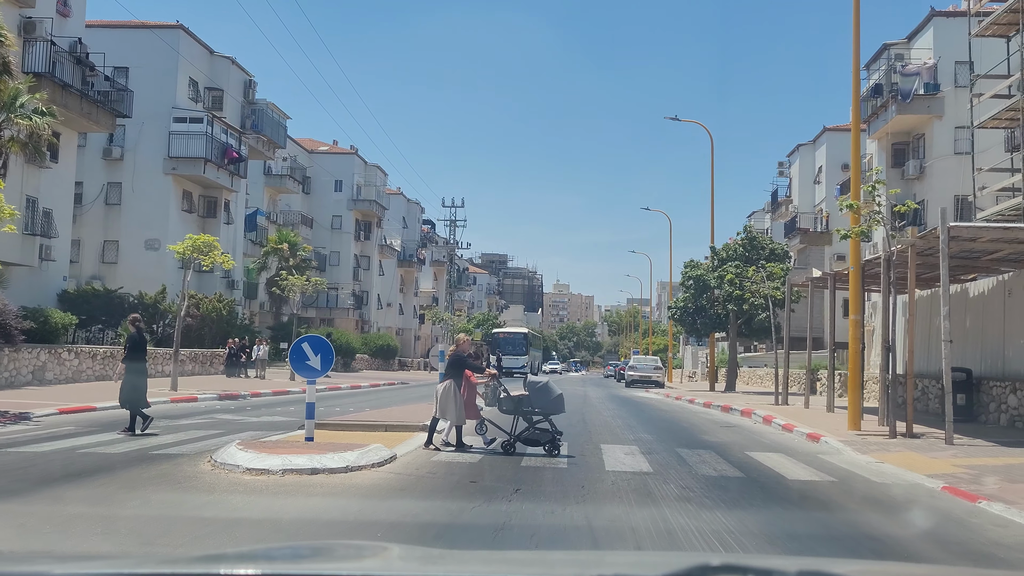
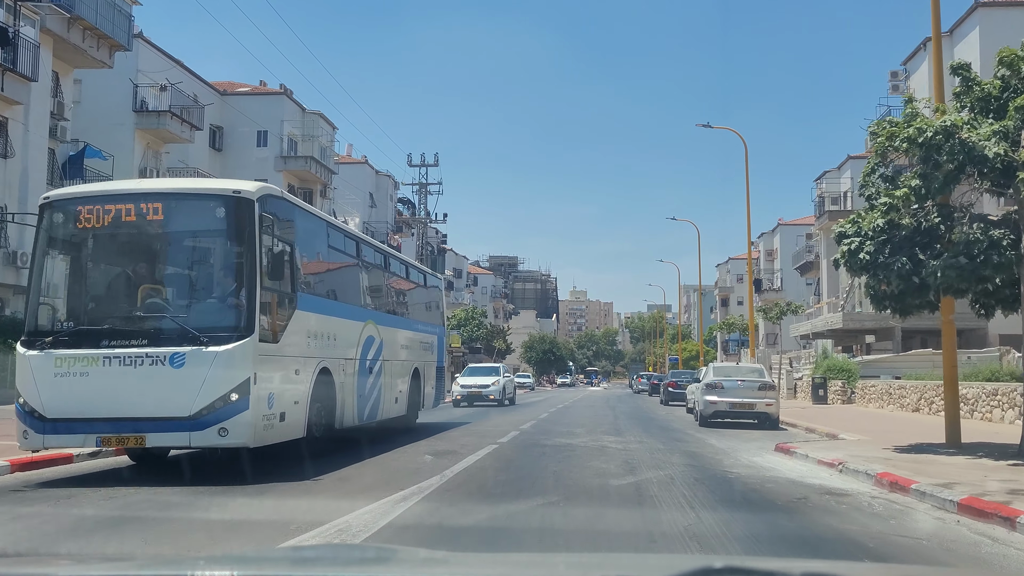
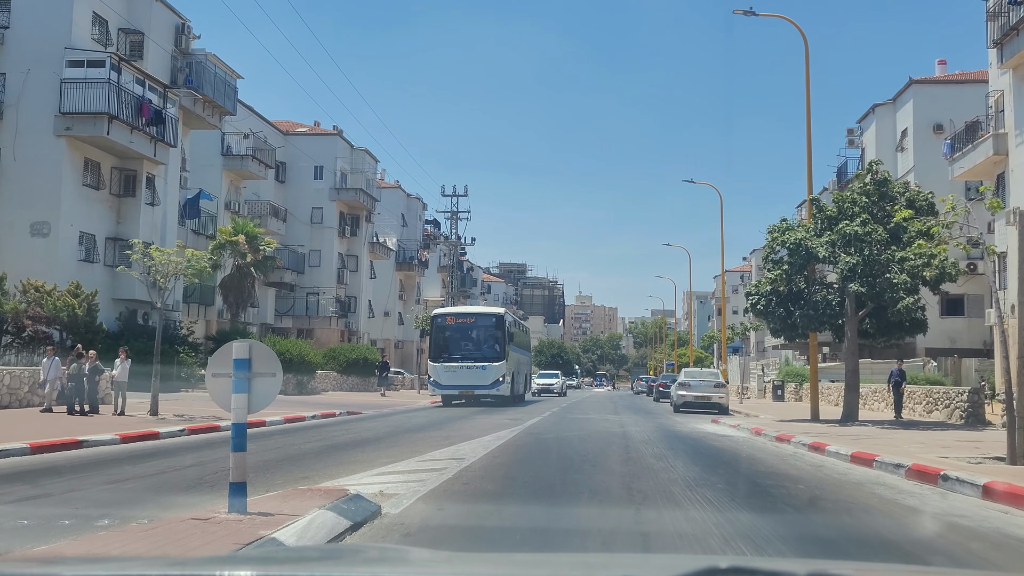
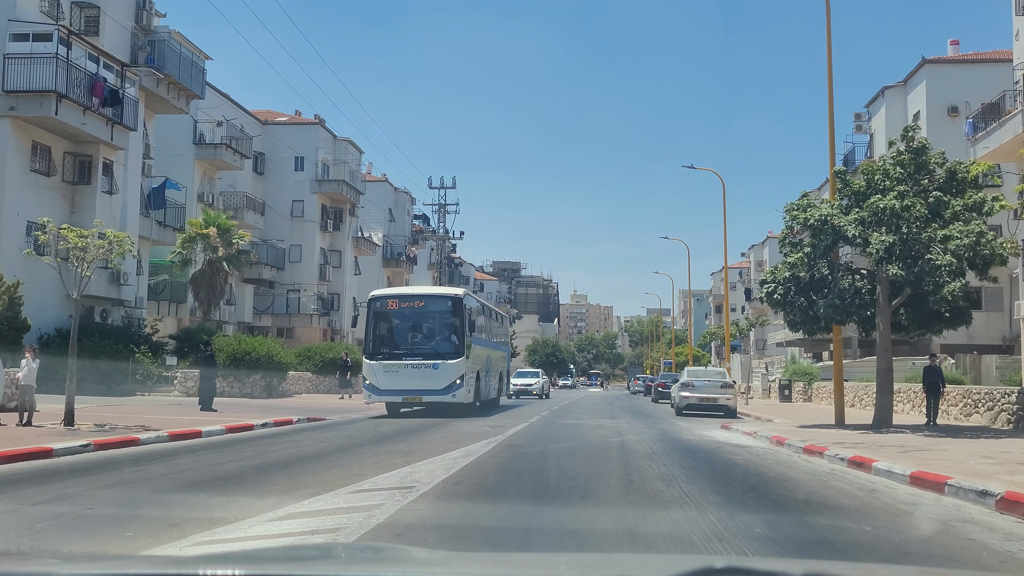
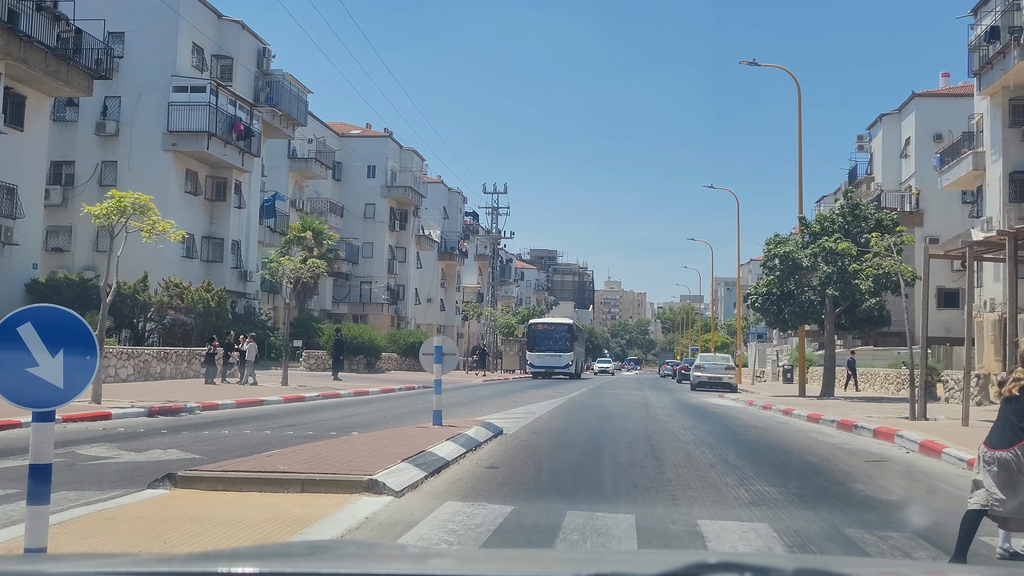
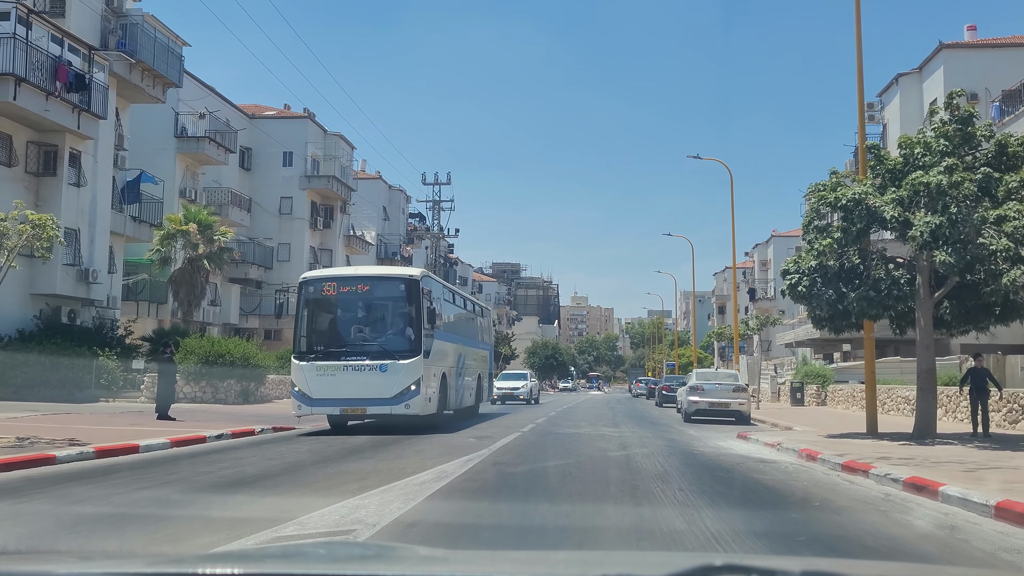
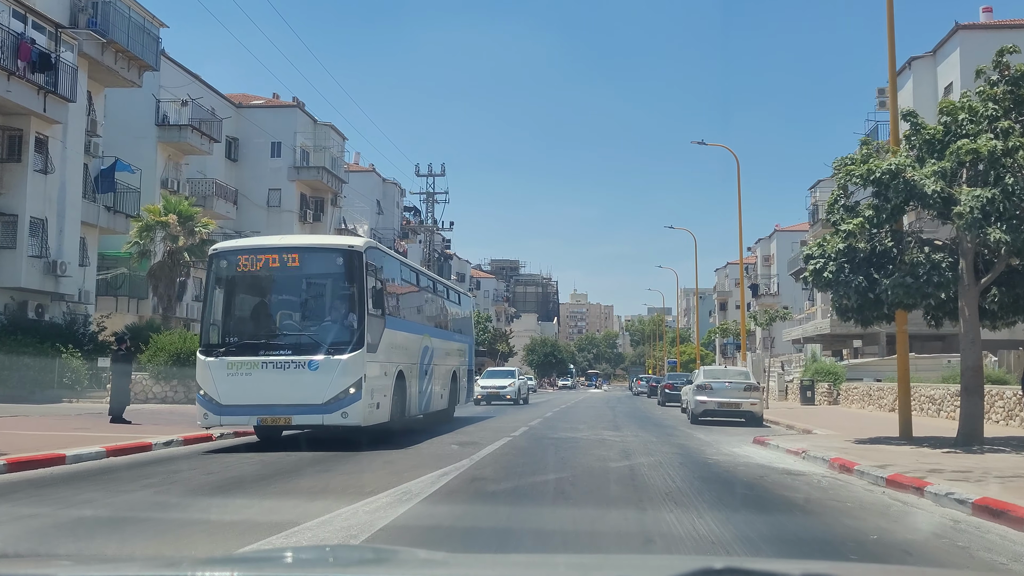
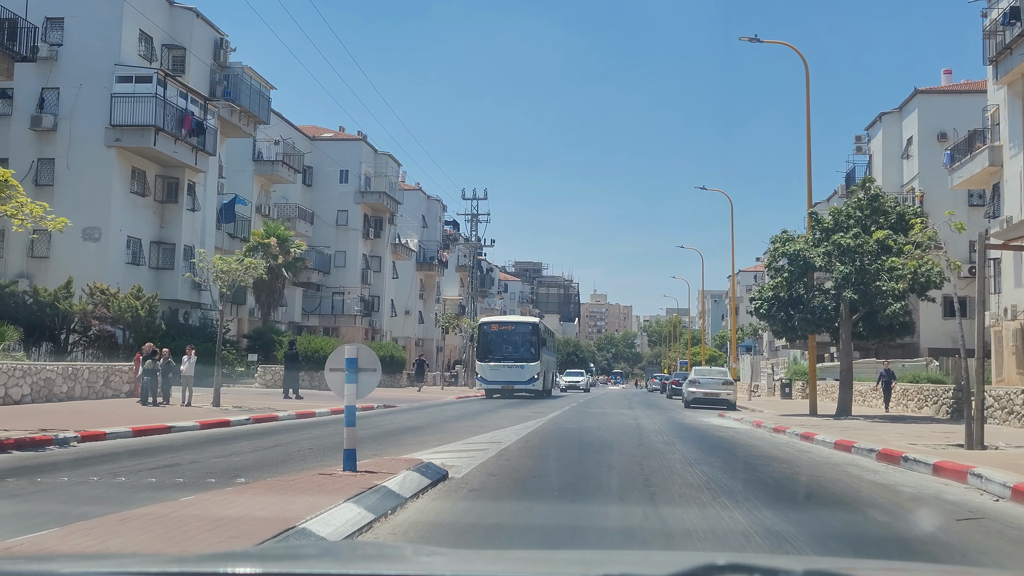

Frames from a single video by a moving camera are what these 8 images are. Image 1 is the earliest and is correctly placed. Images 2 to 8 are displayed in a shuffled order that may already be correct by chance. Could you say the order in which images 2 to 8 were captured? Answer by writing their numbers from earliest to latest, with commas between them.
5, 8, 3, 4, 6, 7, 2
